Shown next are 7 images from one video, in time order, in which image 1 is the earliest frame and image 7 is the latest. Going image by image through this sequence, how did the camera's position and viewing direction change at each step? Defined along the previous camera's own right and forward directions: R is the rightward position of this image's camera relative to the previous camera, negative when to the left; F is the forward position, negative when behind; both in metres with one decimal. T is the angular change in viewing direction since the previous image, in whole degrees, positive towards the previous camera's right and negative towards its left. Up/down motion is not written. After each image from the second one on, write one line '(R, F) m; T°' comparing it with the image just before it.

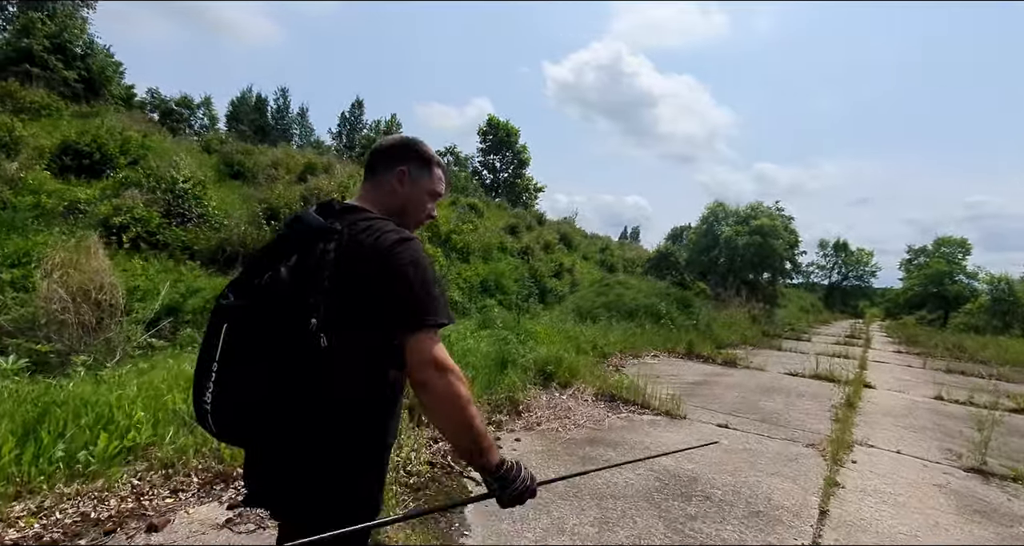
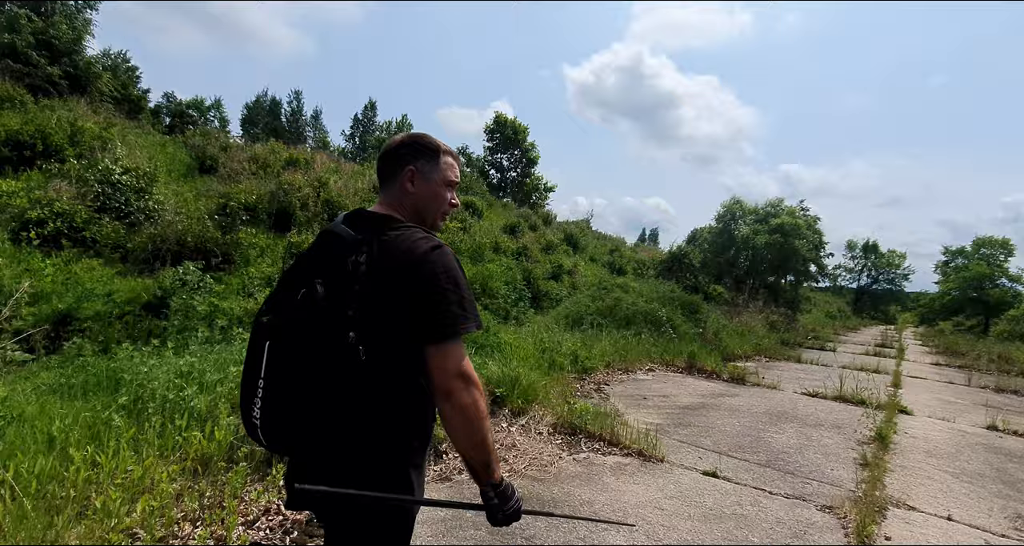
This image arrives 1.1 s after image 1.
(+0.7, +1.0) m; -2°
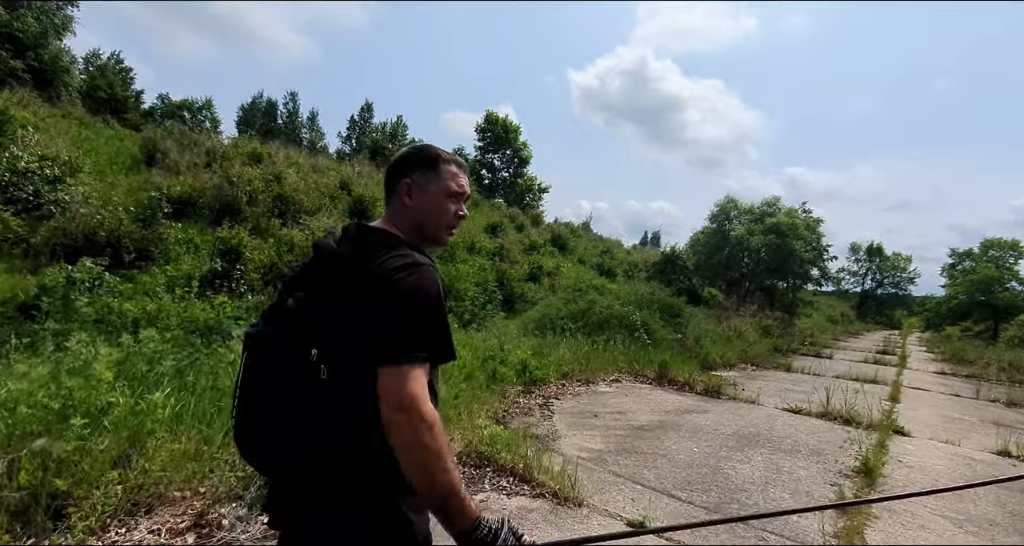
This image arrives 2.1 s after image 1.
(+0.7, +0.7) m; -1°
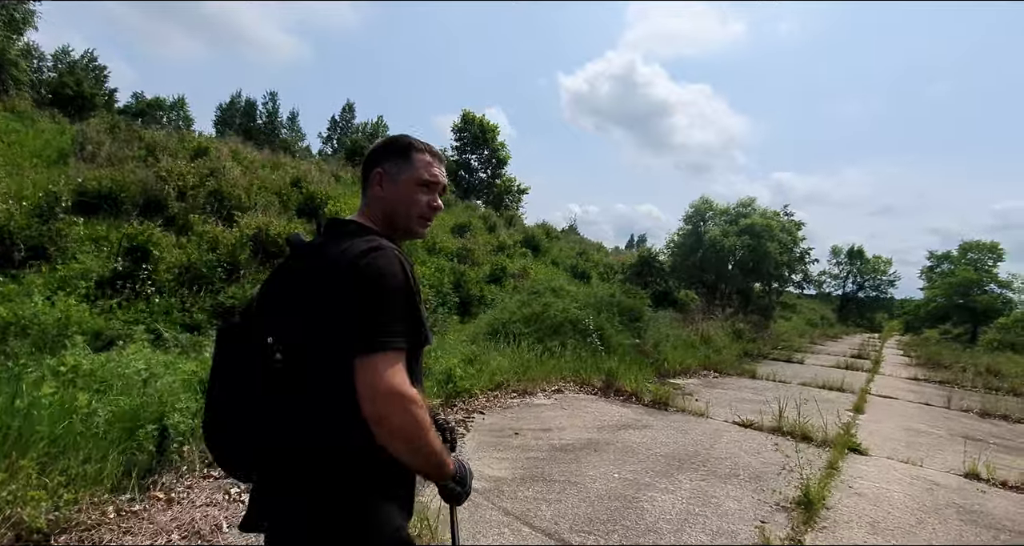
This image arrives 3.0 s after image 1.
(+0.6, +0.5) m; +1°
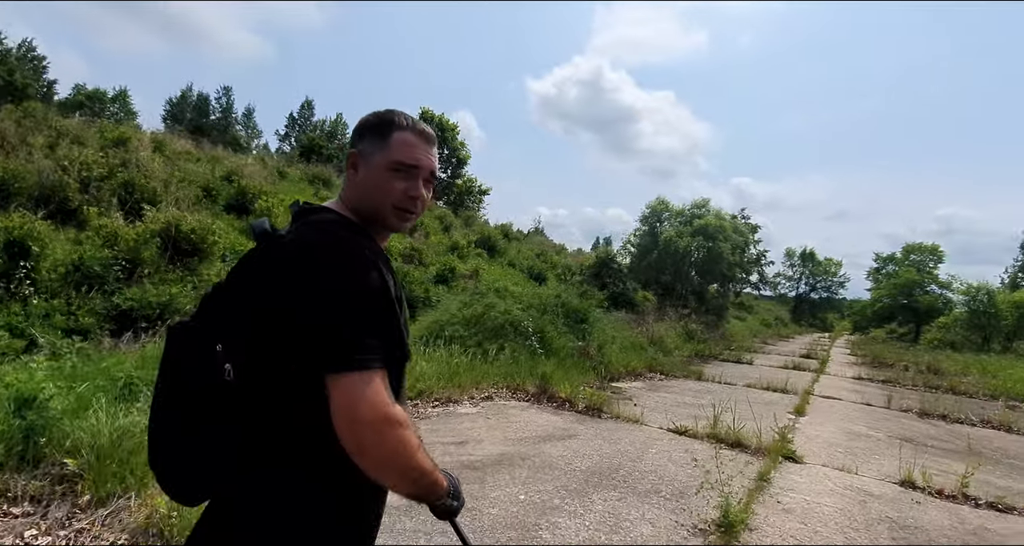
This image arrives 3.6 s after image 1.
(+0.4, +0.4) m; +4°
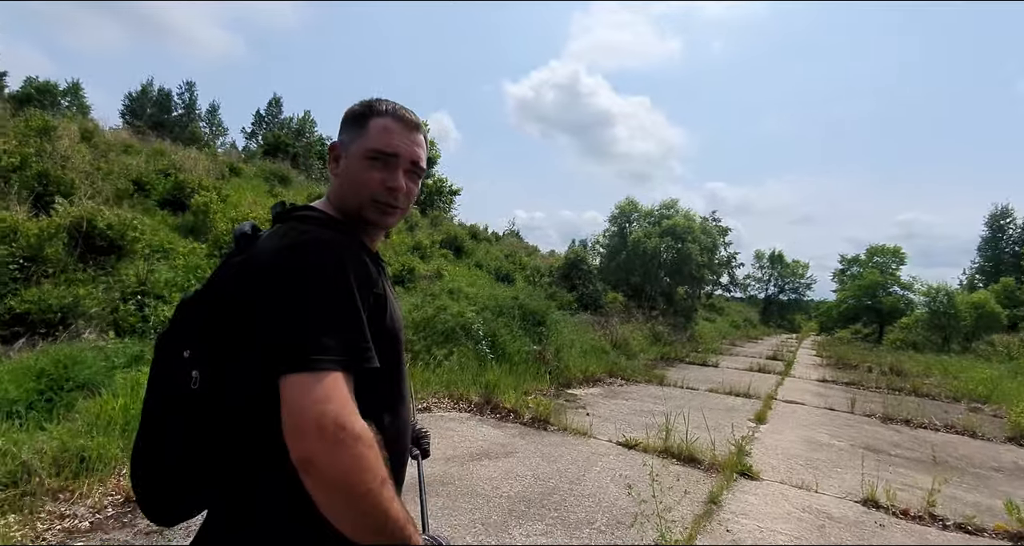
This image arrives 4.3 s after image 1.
(+0.3, +0.4) m; +3°
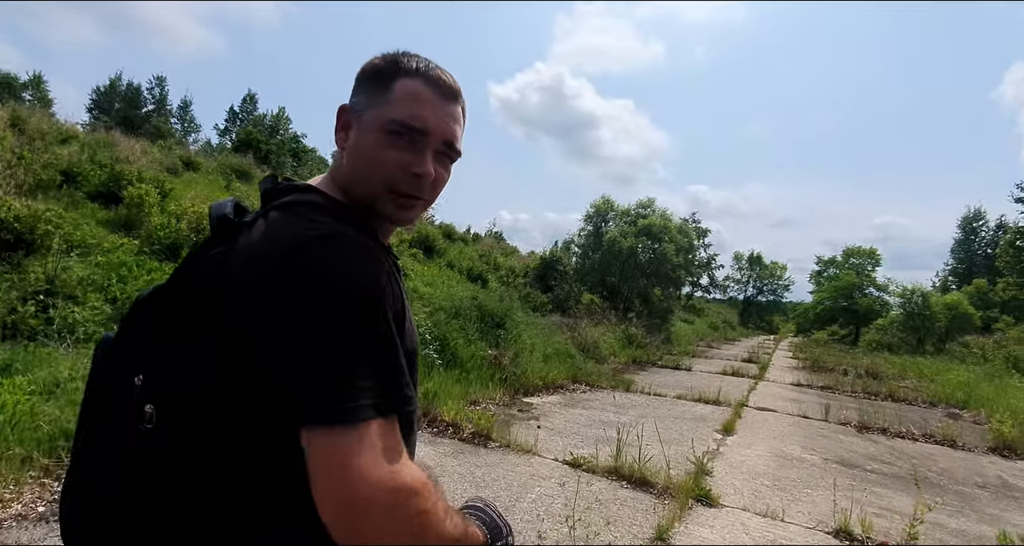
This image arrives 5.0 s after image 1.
(+0.4, +0.5) m; +2°
